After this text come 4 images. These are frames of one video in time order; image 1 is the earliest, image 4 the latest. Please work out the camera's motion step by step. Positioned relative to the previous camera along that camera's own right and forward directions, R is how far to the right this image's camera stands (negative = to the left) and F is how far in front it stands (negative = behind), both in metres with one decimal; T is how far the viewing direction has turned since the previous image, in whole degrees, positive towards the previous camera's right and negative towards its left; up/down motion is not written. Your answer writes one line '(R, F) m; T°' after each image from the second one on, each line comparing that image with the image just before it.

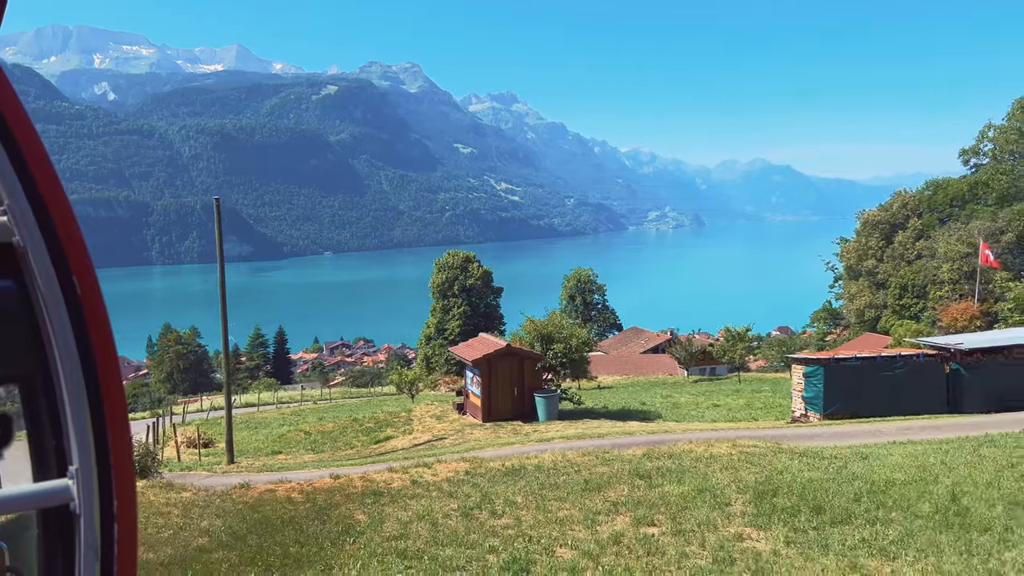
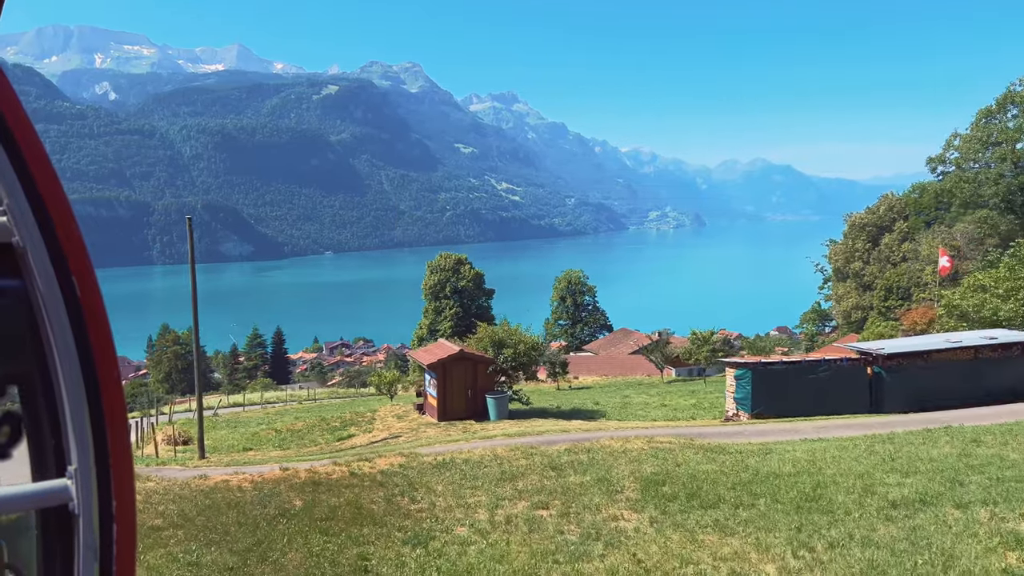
(+6.5, -3.6) m; 0°
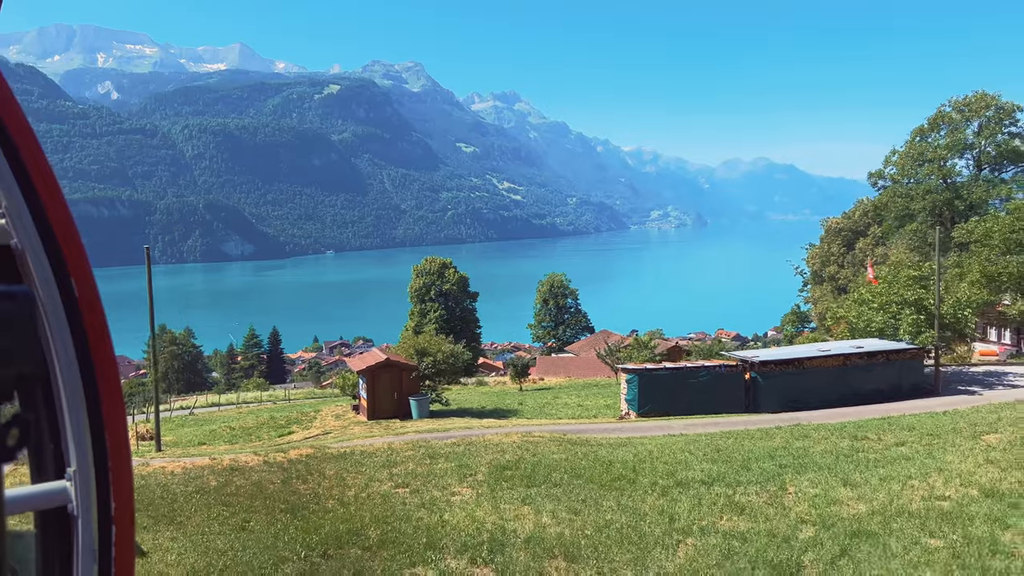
(+12.8, -7.1) m; 0°
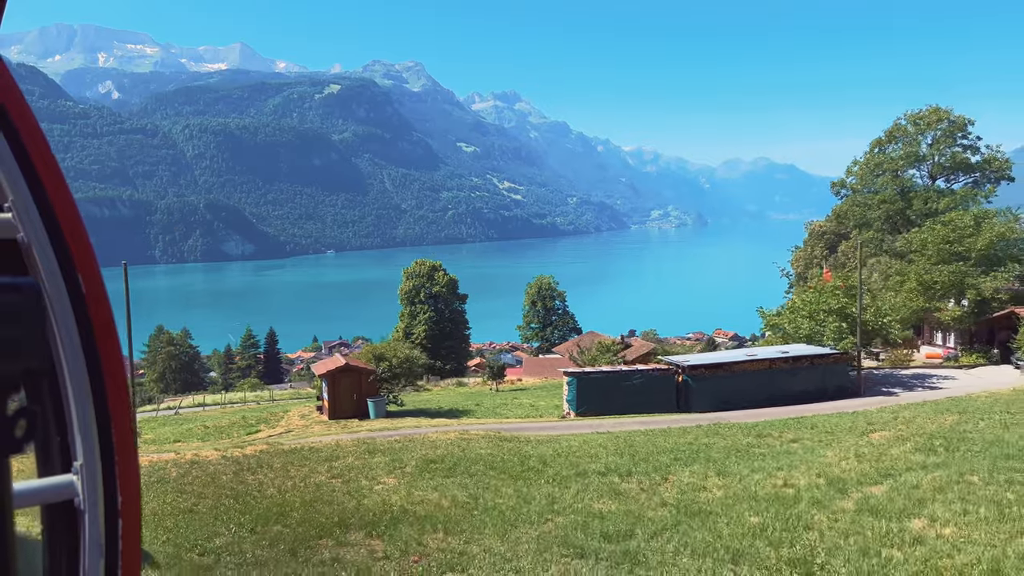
(+8.7, -4.8) m; 0°
